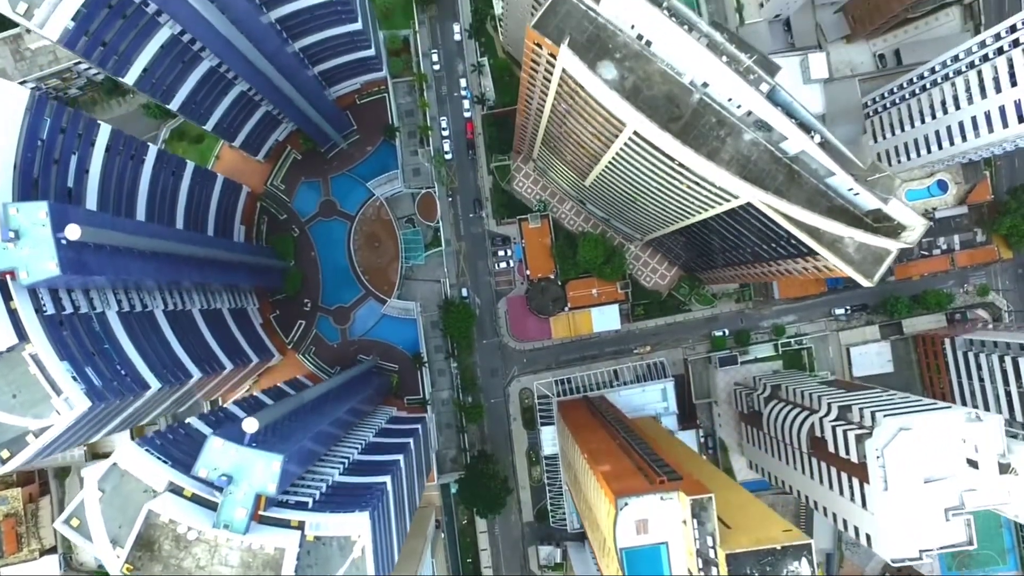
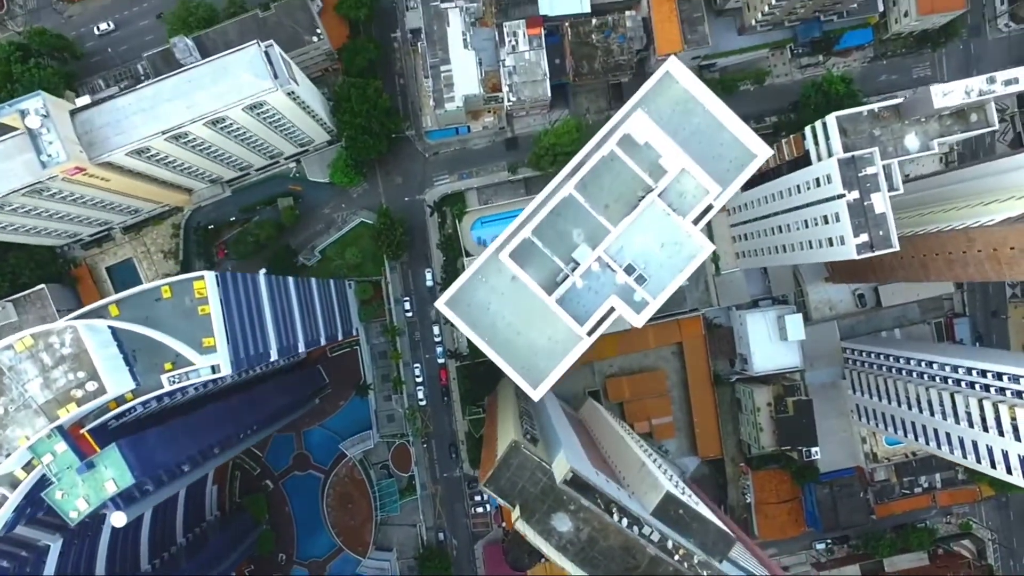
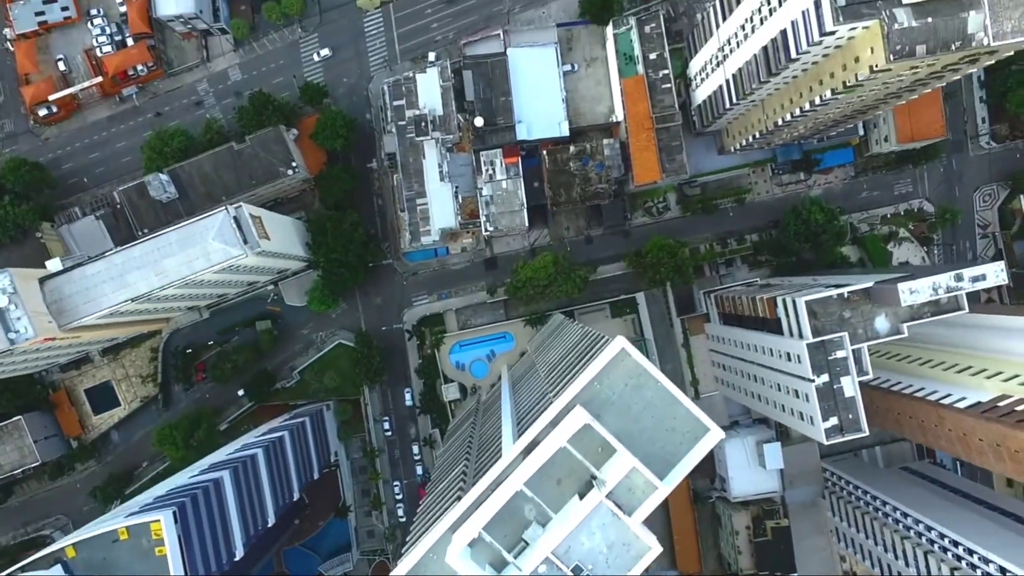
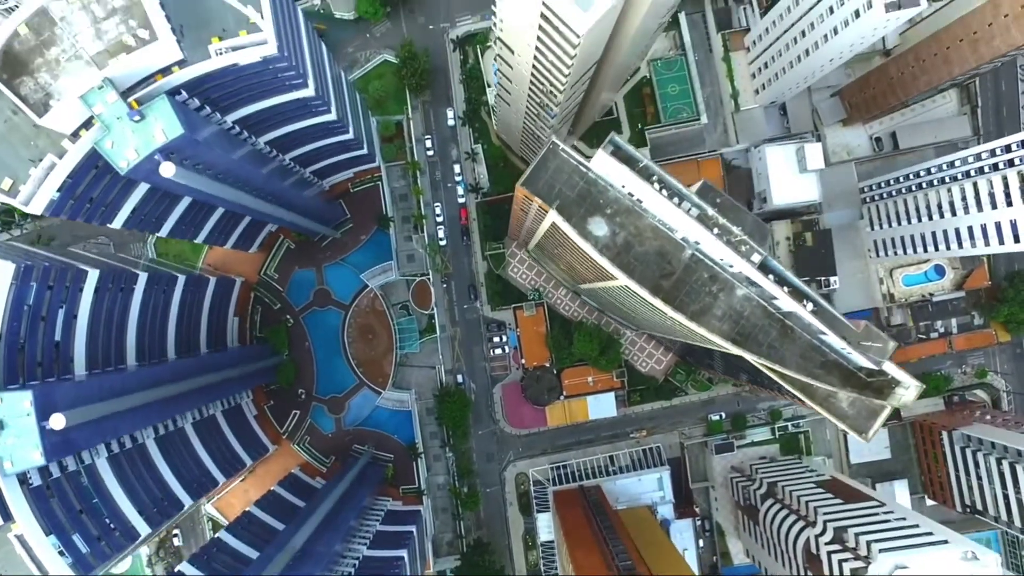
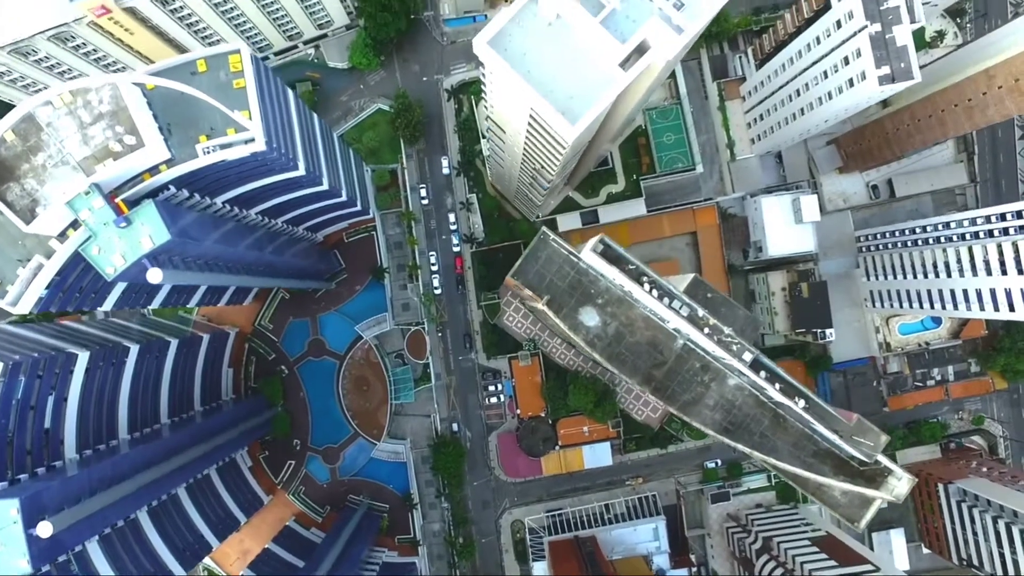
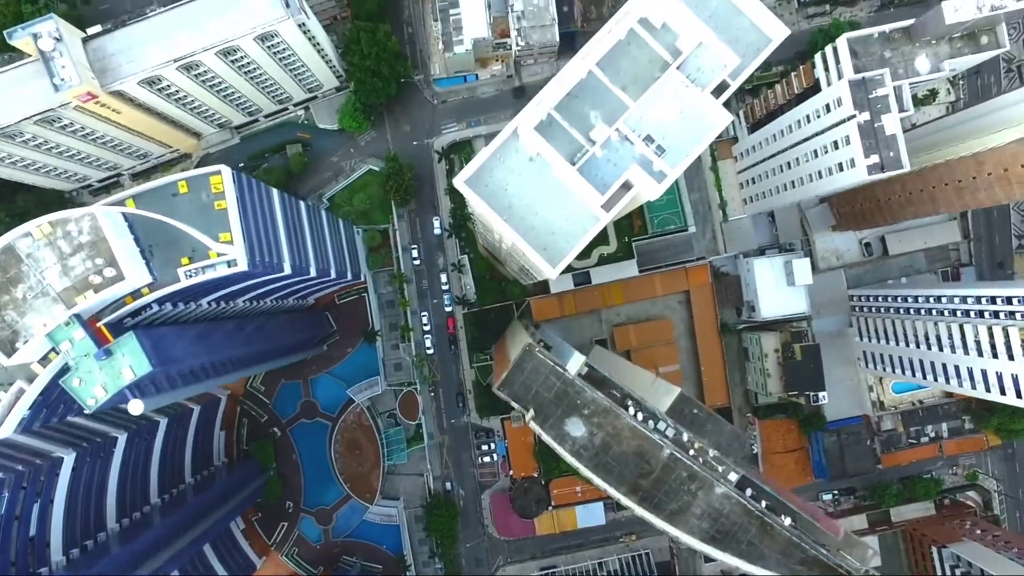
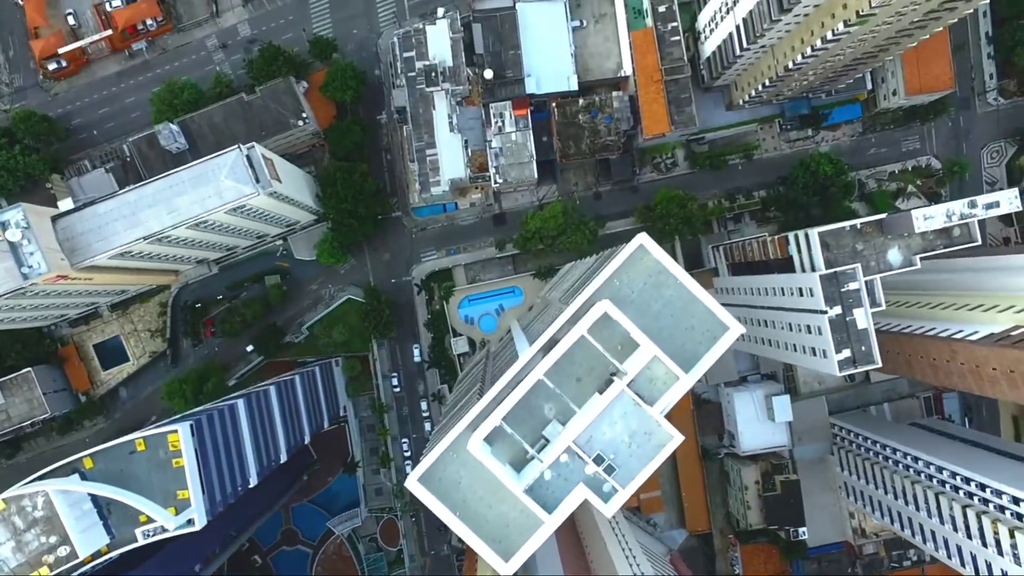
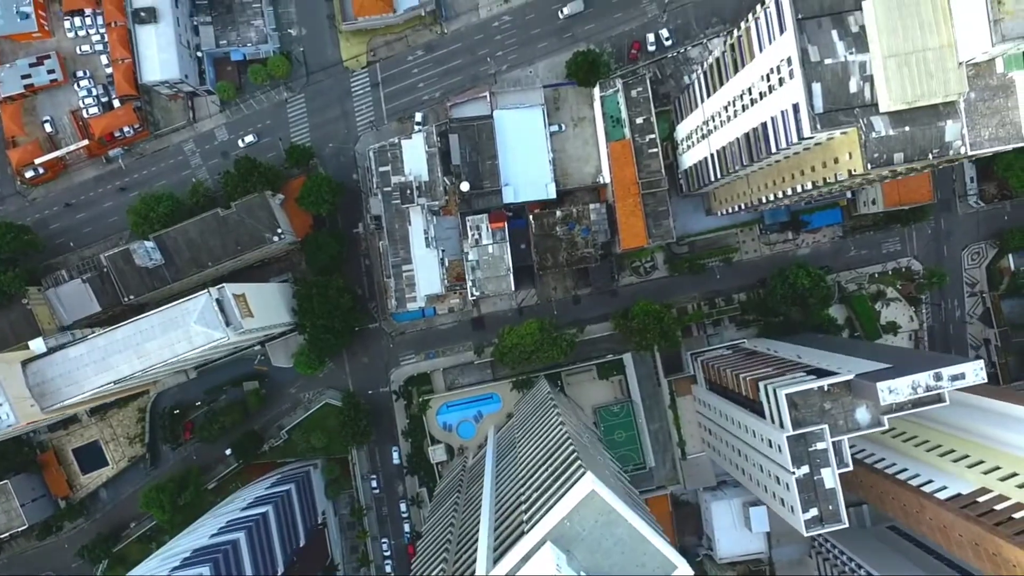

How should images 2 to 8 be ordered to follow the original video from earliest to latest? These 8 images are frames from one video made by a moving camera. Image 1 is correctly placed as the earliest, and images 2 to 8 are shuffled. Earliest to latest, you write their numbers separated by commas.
4, 5, 6, 2, 7, 3, 8
